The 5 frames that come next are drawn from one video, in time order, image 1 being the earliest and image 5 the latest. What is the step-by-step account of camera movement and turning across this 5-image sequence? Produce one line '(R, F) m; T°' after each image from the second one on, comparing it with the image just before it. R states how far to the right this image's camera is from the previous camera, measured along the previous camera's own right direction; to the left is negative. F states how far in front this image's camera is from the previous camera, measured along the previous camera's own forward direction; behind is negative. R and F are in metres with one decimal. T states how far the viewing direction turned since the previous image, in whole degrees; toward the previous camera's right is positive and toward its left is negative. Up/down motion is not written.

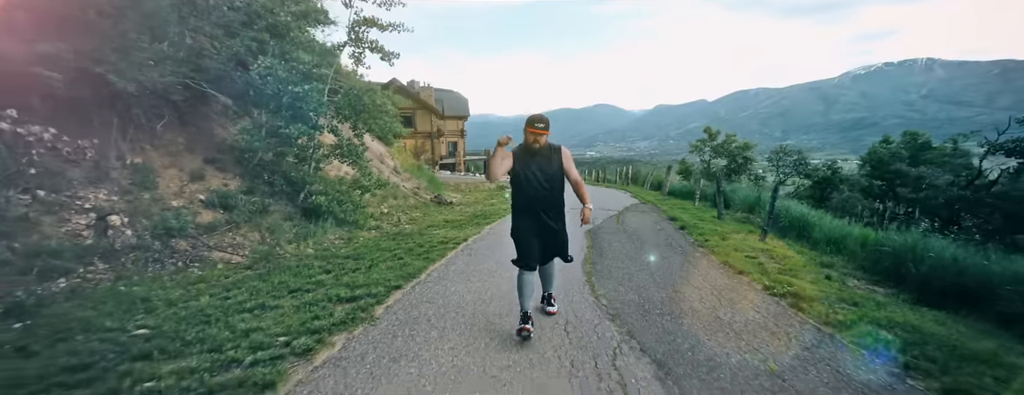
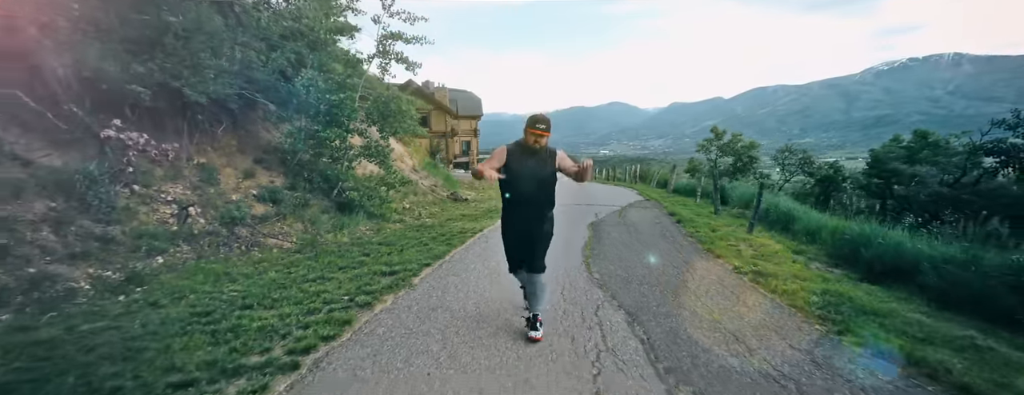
(0.0, -1.0) m; -2°
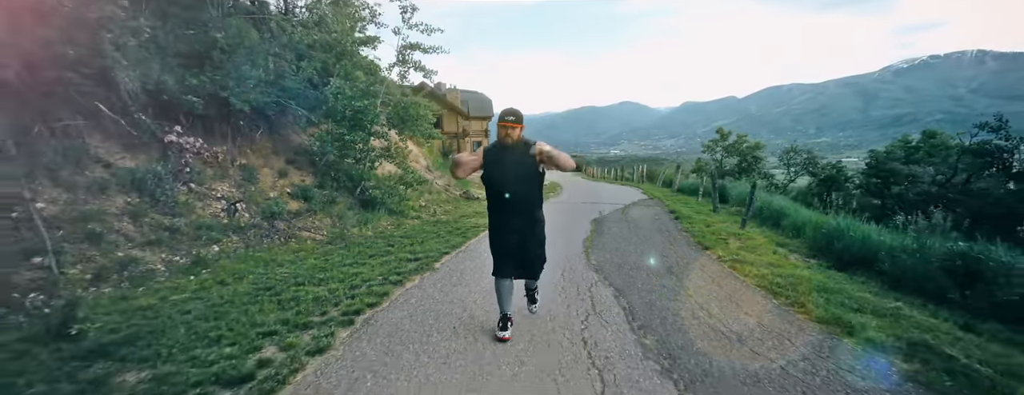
(0.0, -0.8) m; -2°
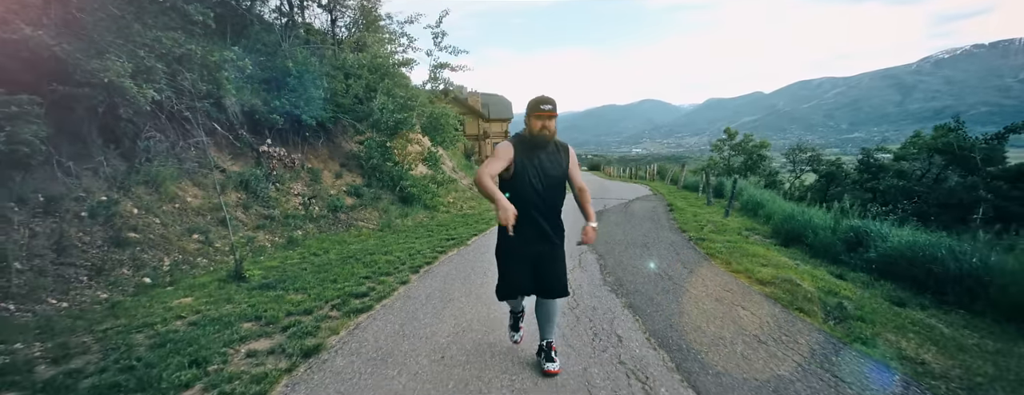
(+0.1, -1.8) m; -3°
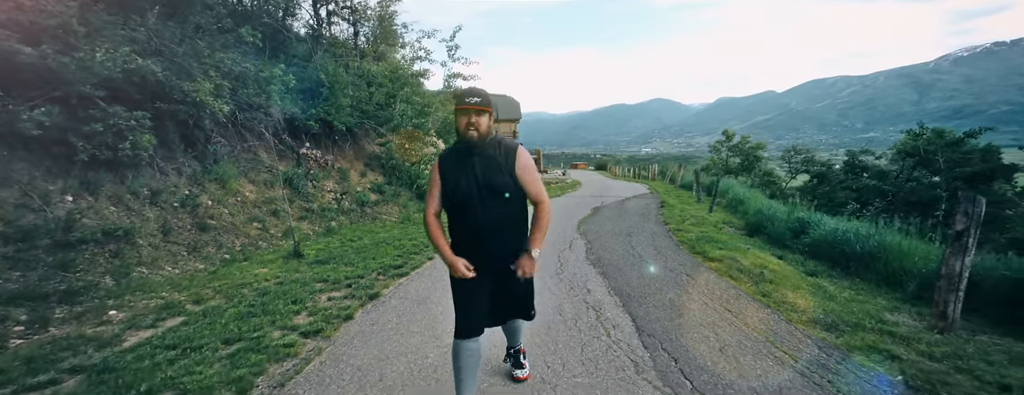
(+0.1, -1.3) m; -1°
